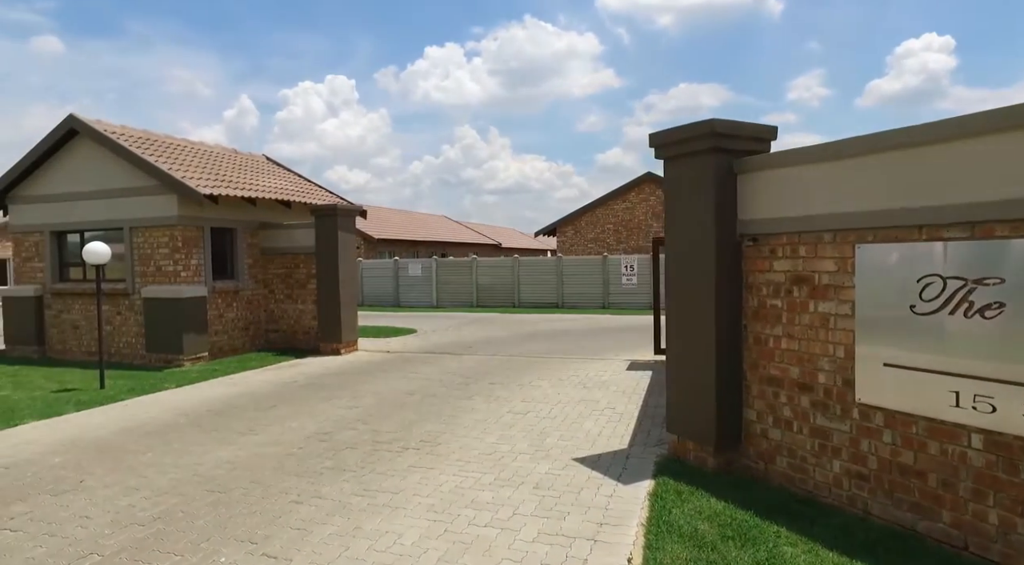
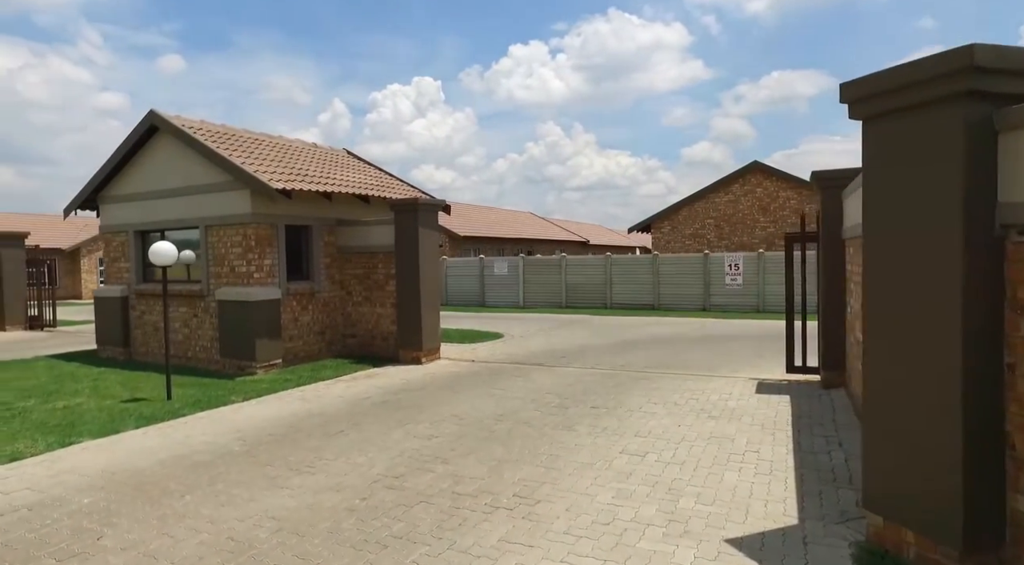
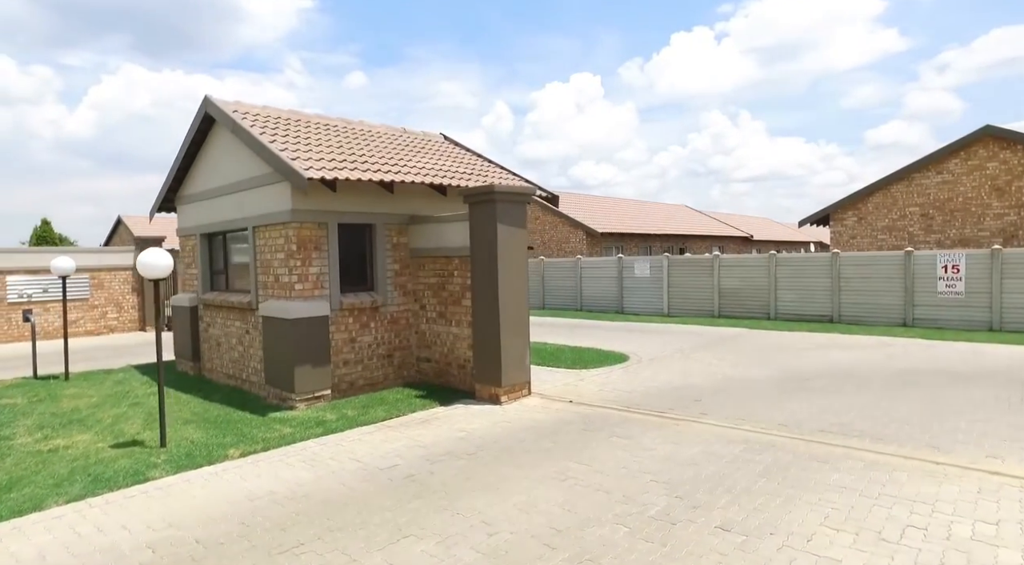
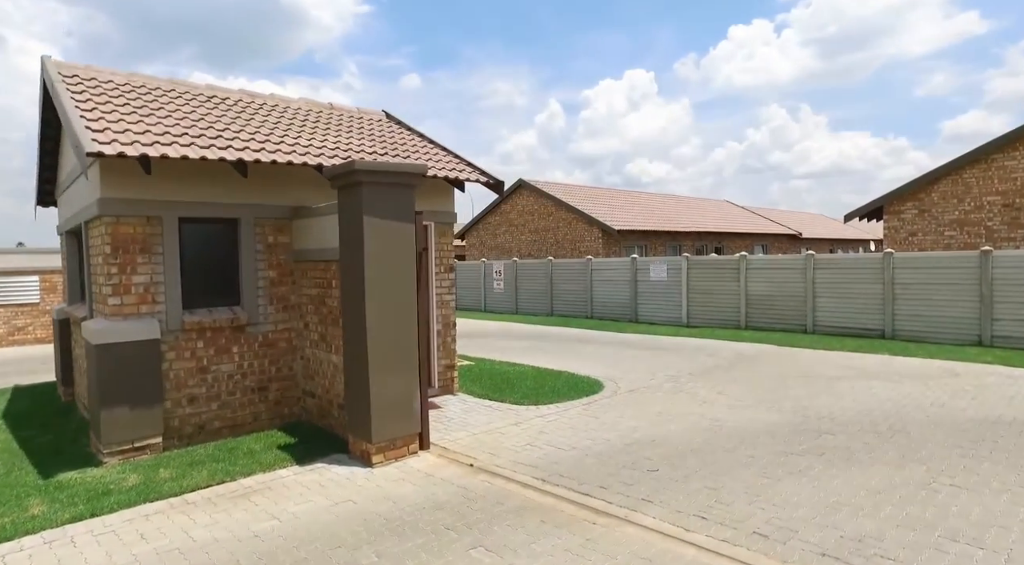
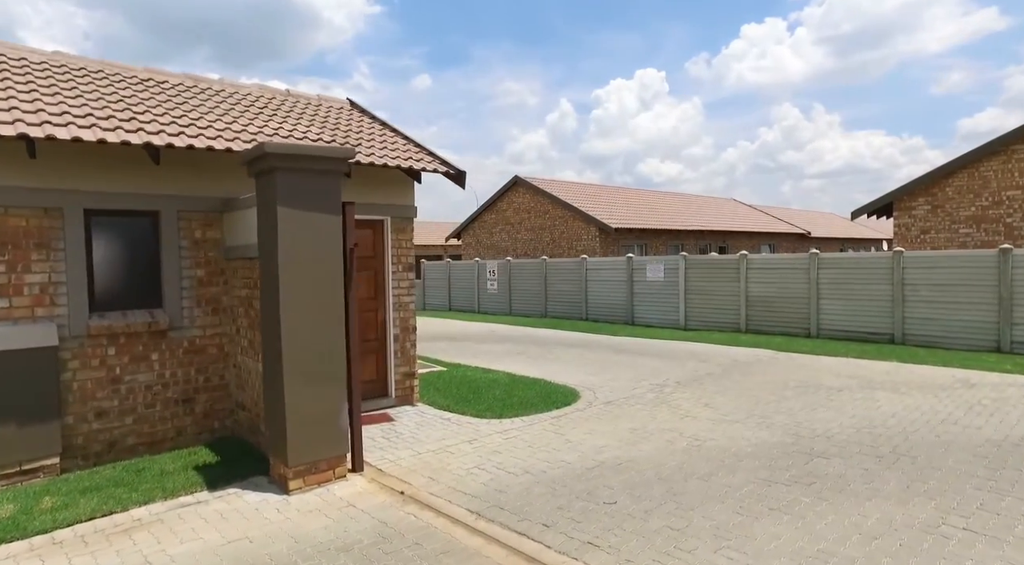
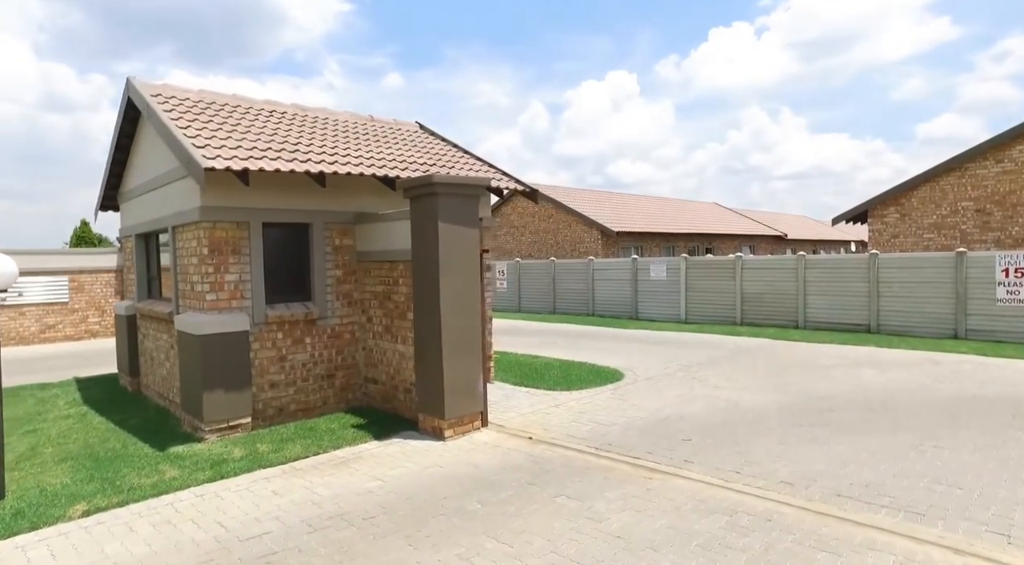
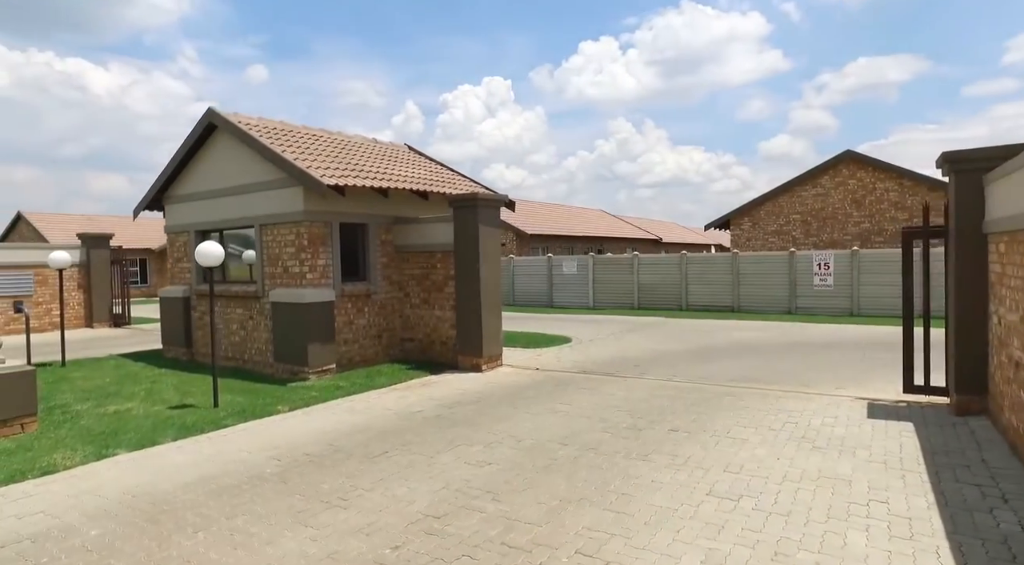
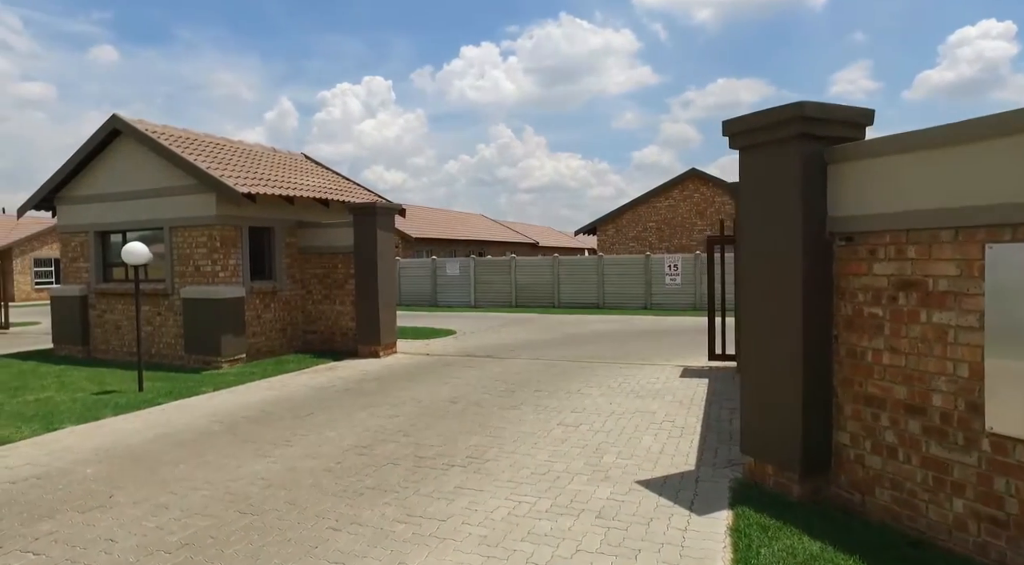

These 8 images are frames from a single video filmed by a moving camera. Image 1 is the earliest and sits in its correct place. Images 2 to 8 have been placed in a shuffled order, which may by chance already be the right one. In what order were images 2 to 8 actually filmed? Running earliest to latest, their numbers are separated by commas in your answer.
8, 2, 7, 3, 6, 4, 5
